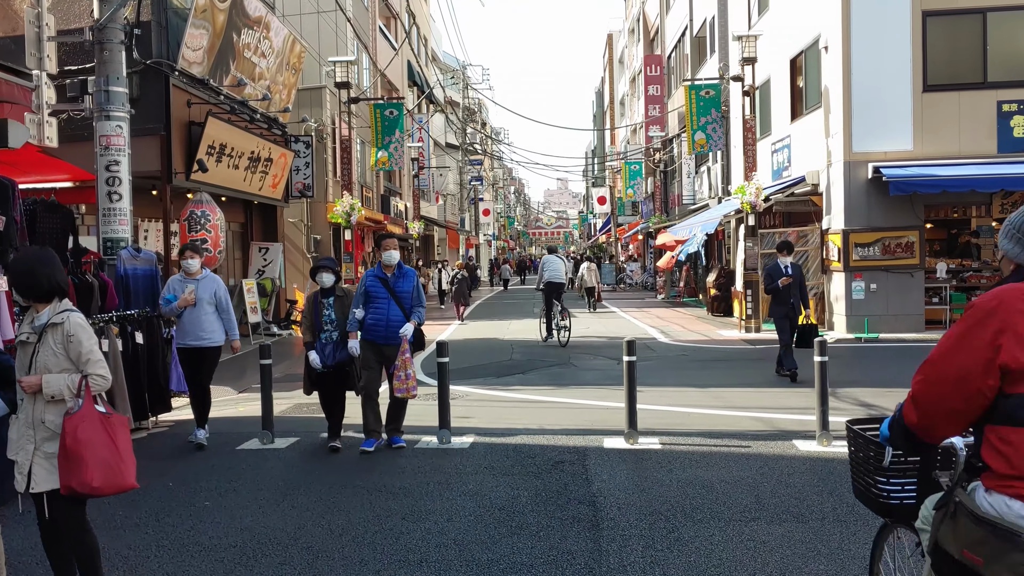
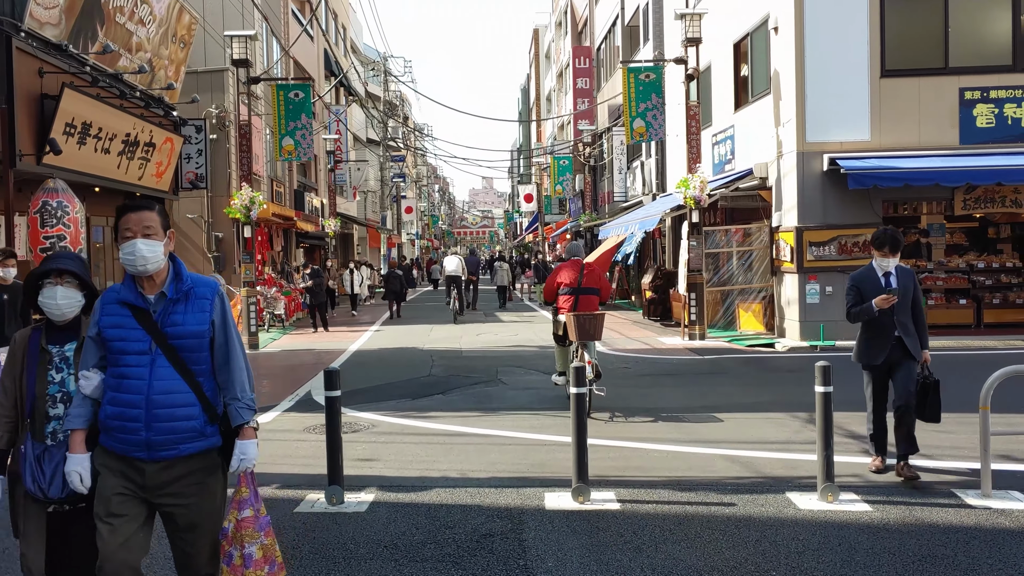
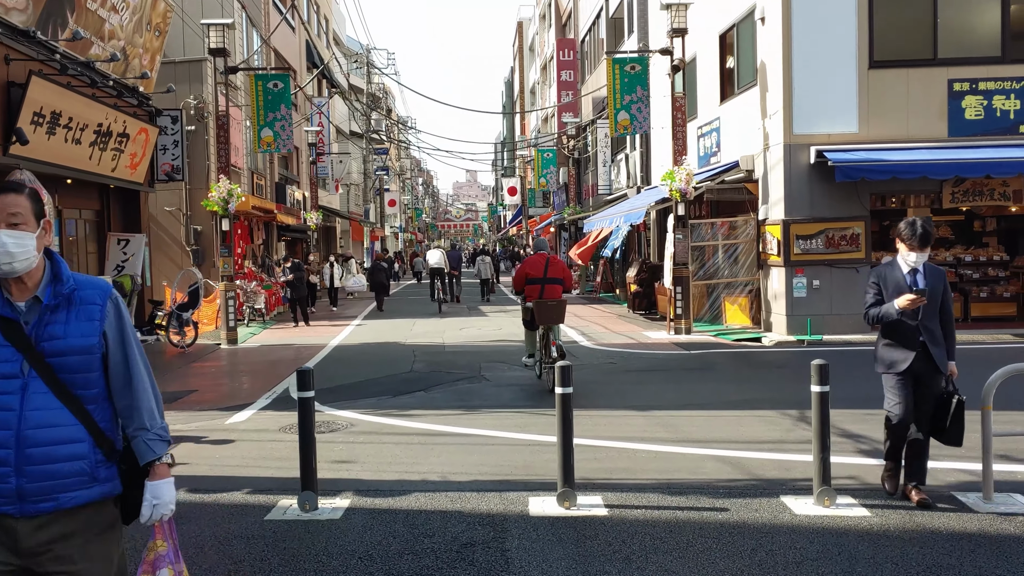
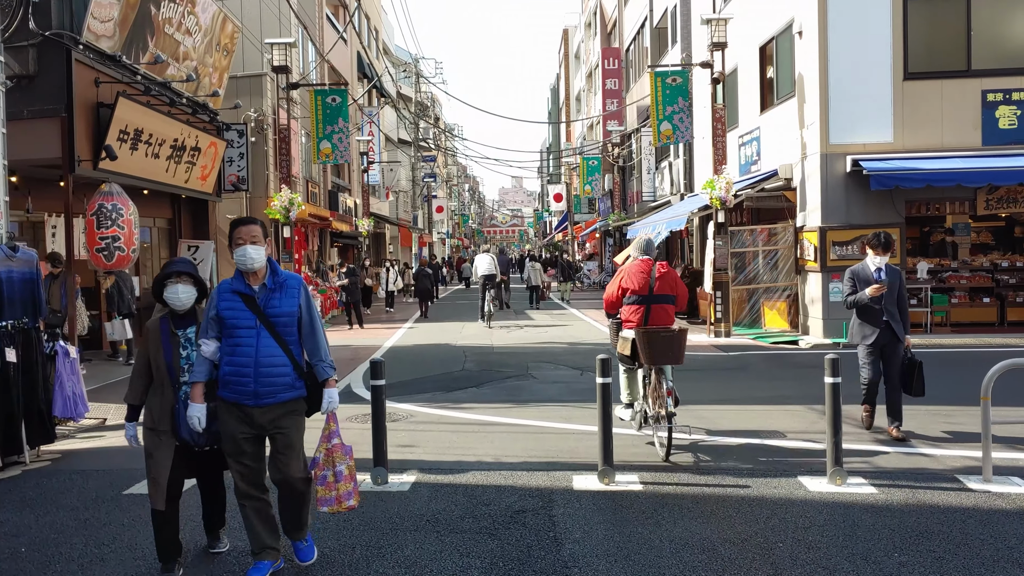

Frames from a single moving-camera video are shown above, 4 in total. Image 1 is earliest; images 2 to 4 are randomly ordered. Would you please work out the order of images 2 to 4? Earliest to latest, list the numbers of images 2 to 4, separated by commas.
4, 2, 3
